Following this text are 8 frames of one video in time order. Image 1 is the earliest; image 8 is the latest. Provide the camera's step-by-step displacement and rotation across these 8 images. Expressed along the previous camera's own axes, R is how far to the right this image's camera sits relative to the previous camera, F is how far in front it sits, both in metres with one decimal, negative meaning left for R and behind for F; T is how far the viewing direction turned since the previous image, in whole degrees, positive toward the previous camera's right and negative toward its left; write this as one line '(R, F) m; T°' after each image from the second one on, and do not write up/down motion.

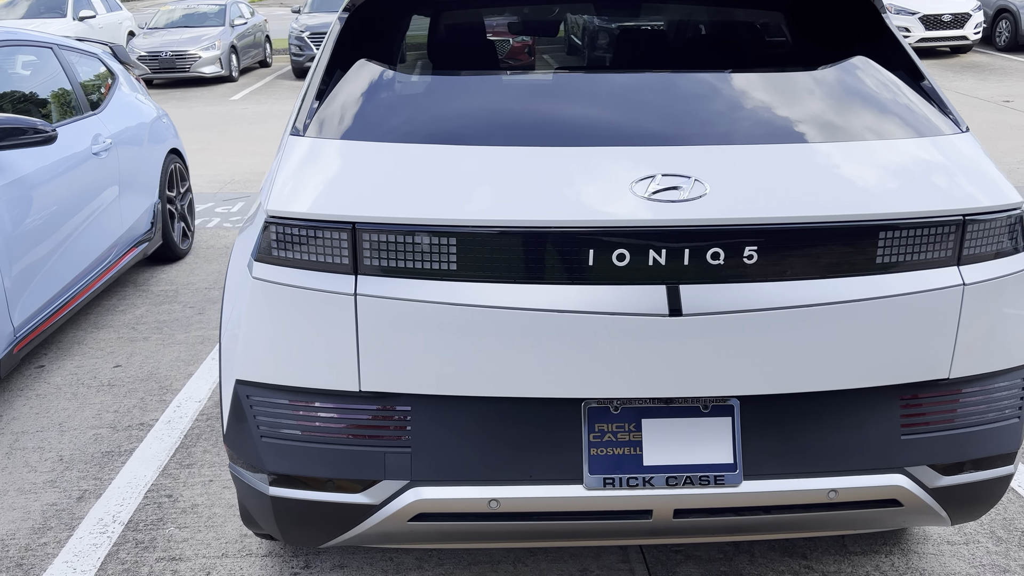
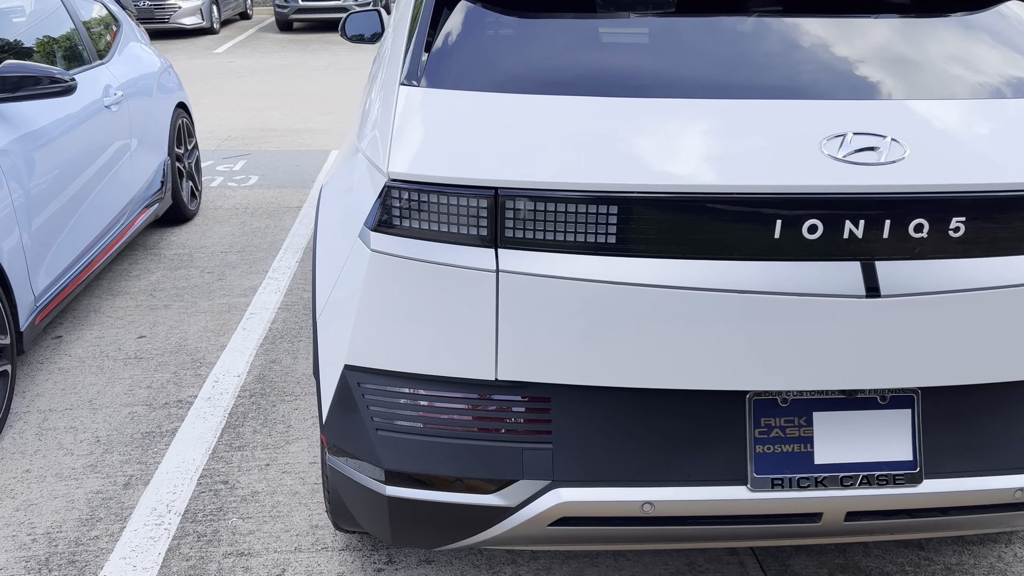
(-0.3, +0.2) m; +2°
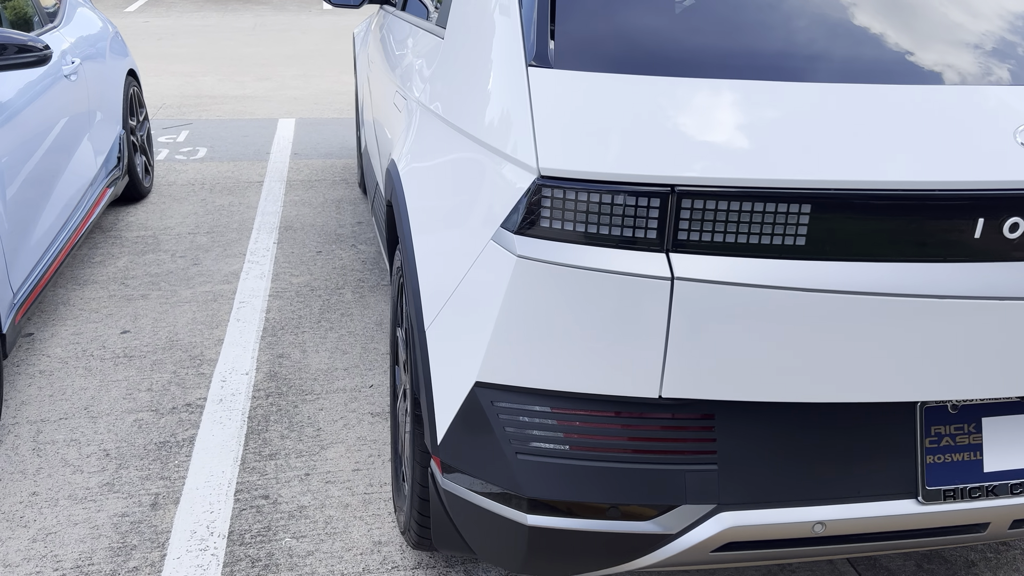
(-0.4, +0.2) m; +6°
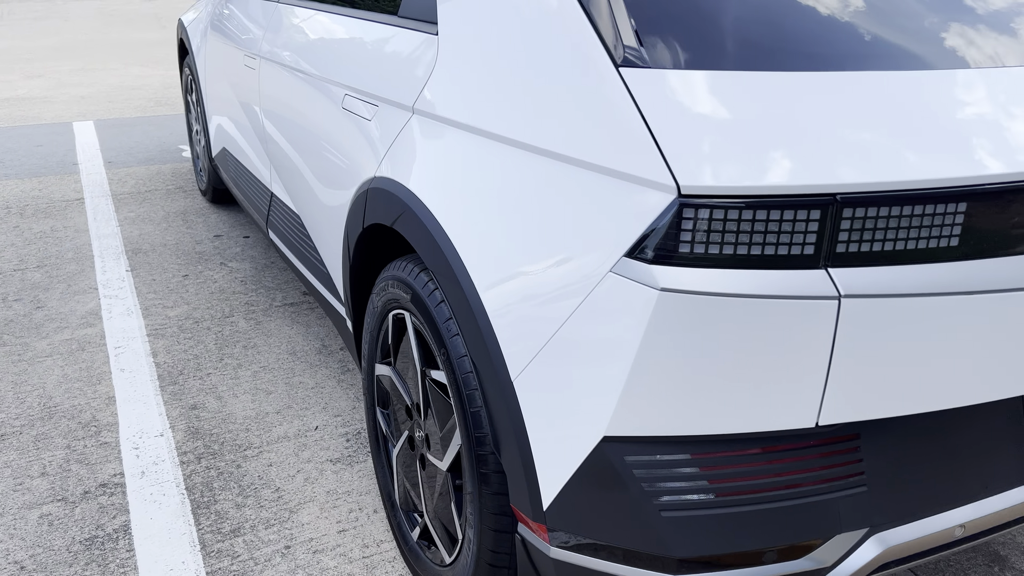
(-0.5, +0.3) m; +14°
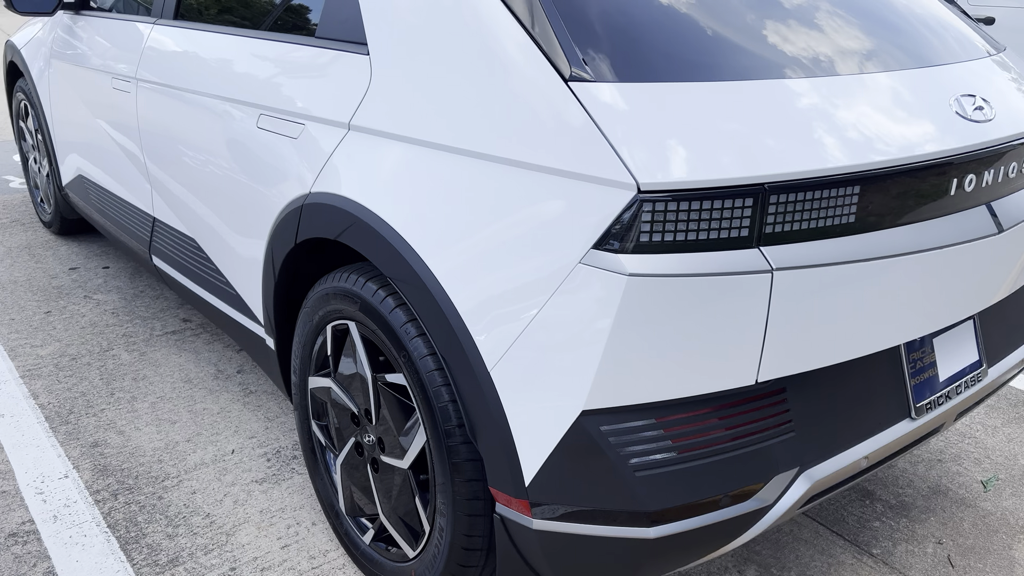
(-0.2, -0.1) m; +12°
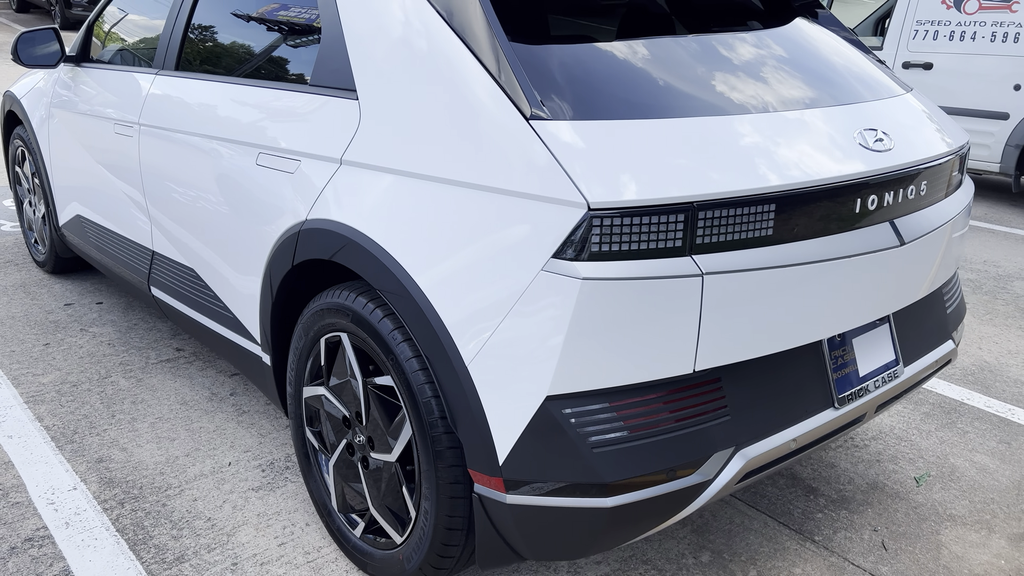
(0.0, -0.3) m; +2°
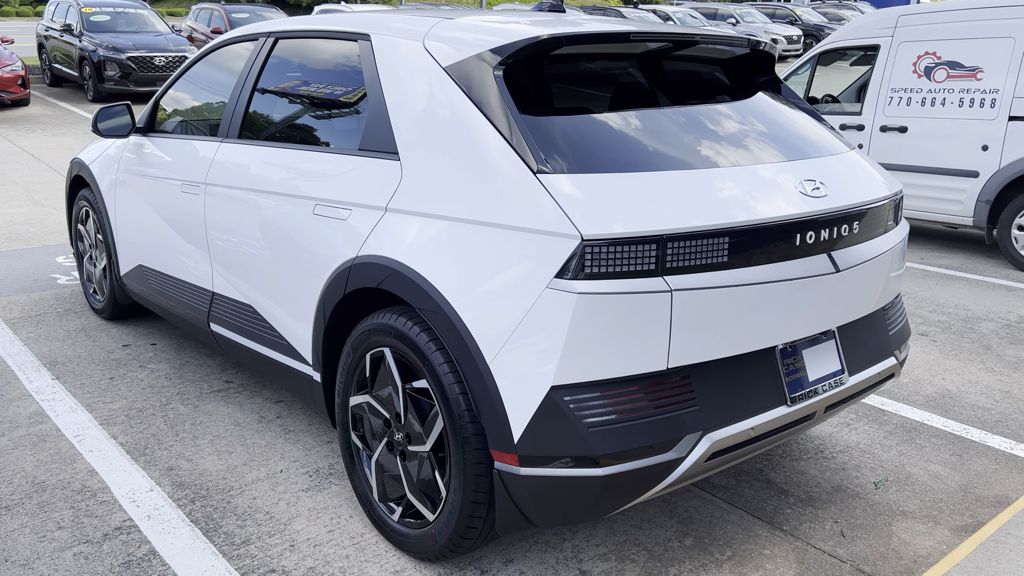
(0.0, -0.5) m; -1°
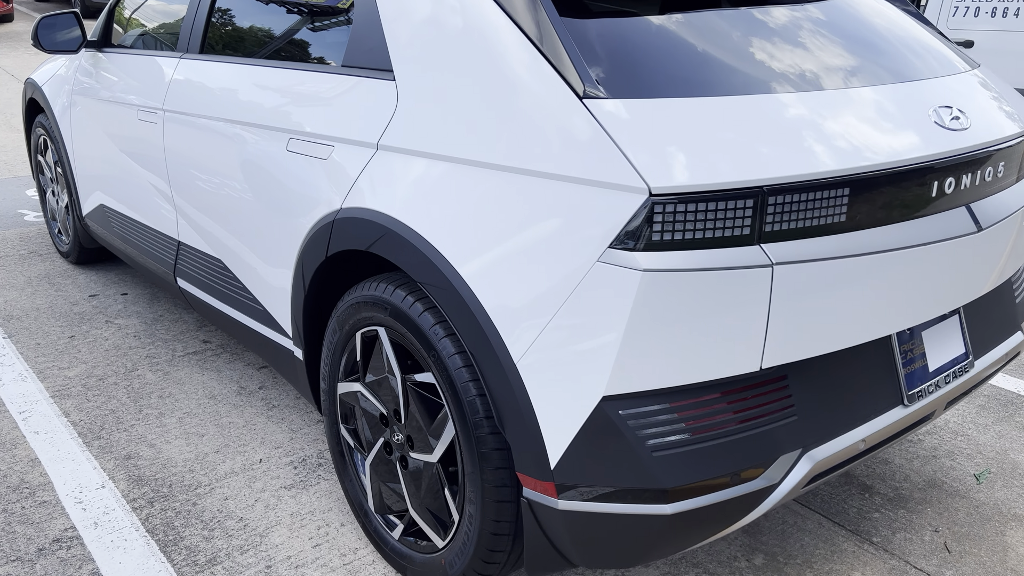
(-0.1, +0.6) m; -1°
